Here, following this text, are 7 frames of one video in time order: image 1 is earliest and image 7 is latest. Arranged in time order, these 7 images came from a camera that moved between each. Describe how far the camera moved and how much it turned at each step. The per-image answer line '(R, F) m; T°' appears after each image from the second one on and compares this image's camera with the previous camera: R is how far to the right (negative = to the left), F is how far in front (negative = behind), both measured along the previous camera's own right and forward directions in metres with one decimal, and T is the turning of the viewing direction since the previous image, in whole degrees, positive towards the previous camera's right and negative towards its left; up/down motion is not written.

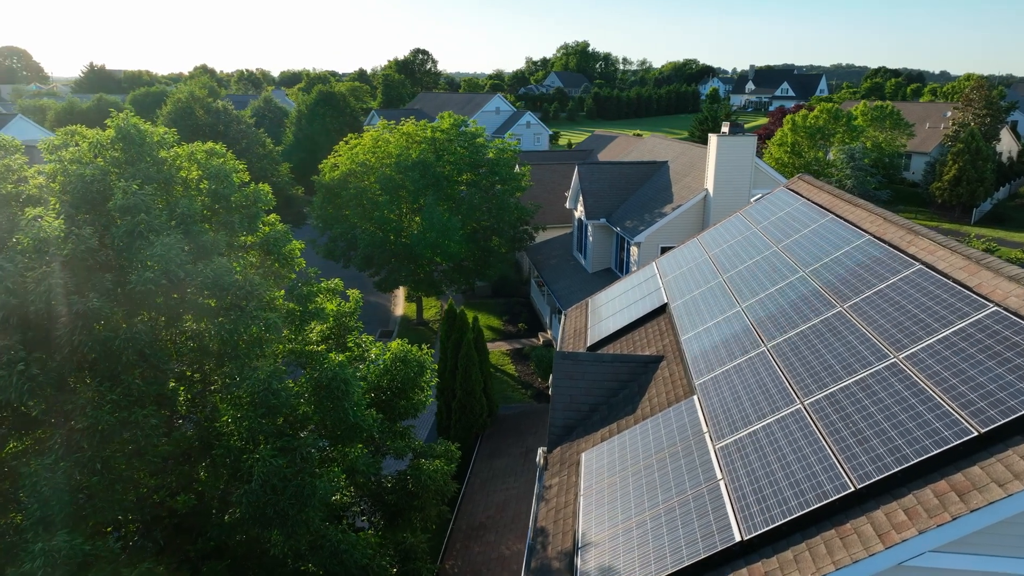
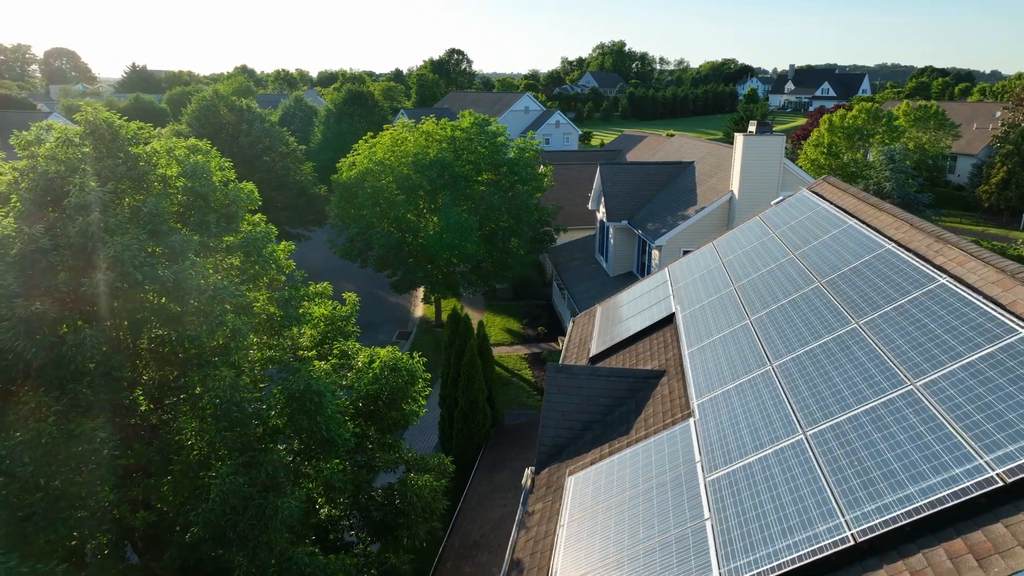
(+0.7, +0.8) m; -3°
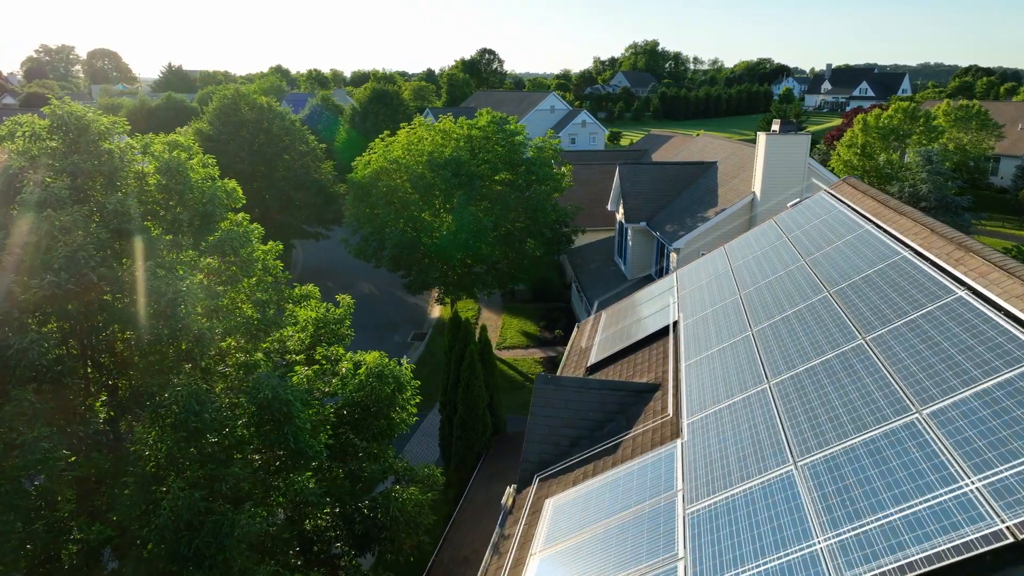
(+0.7, +0.7) m; -2°
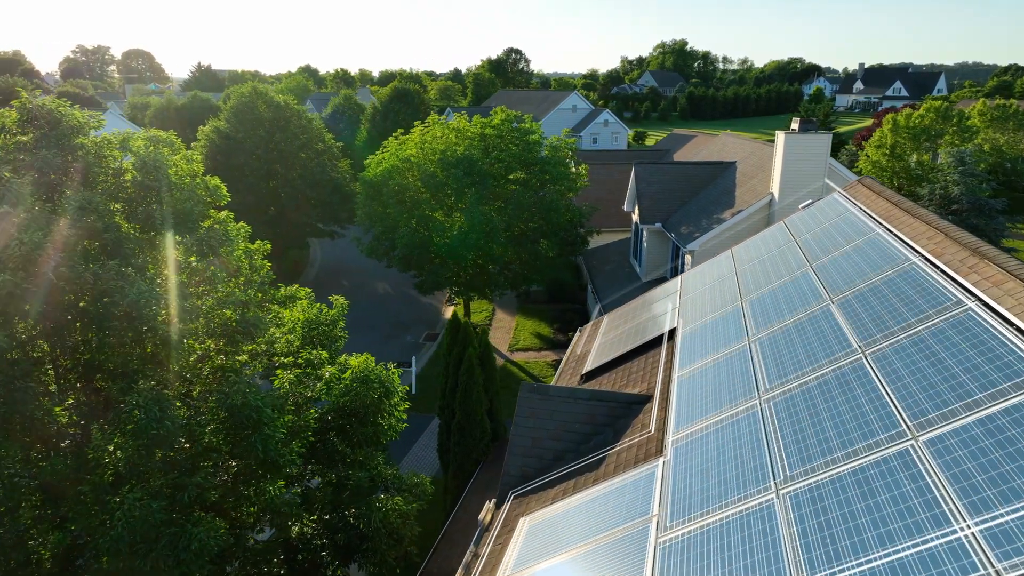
(+0.6, +0.5) m; -2°
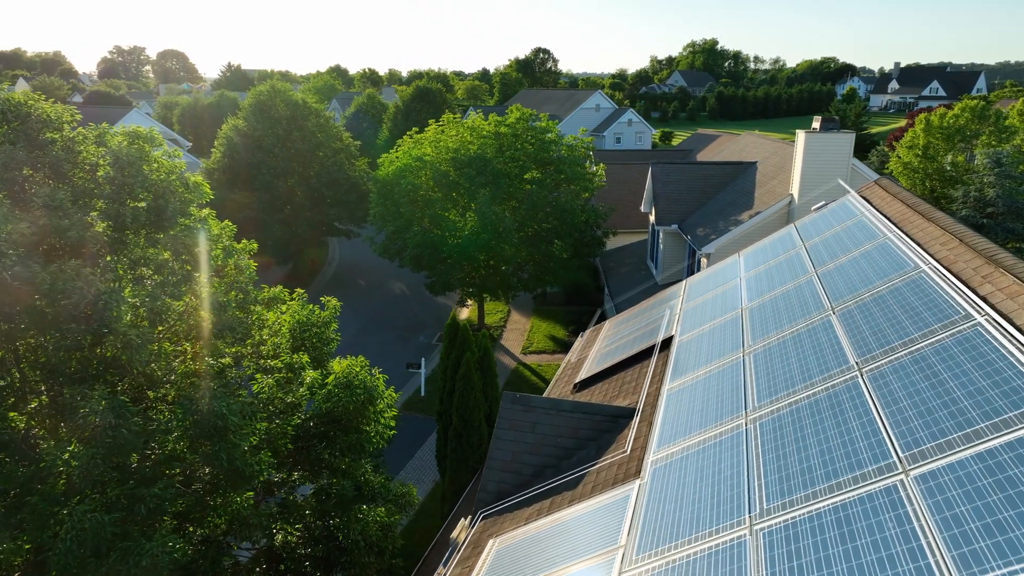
(+0.6, +0.6) m; -2°
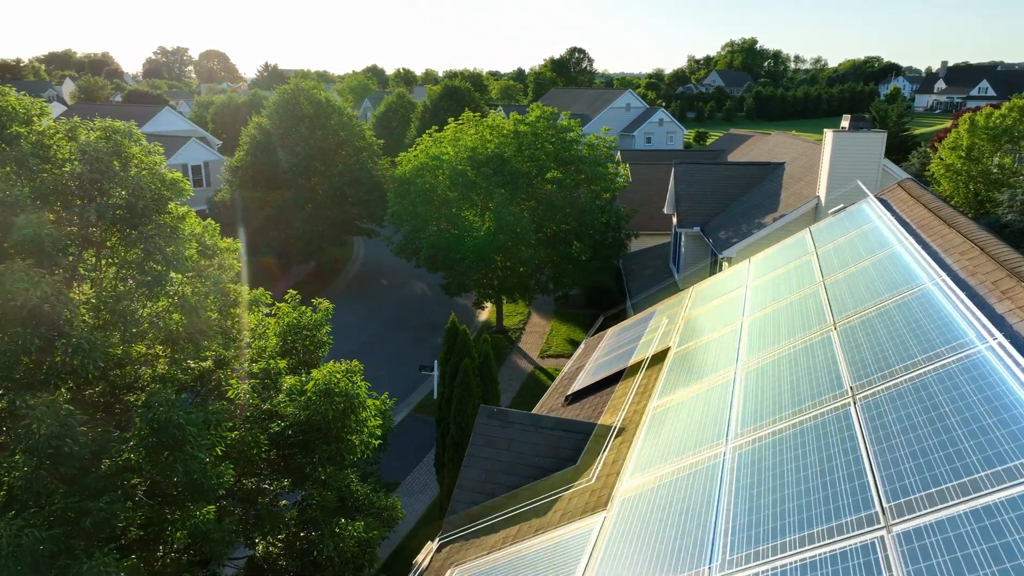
(+0.7, +0.7) m; -3°
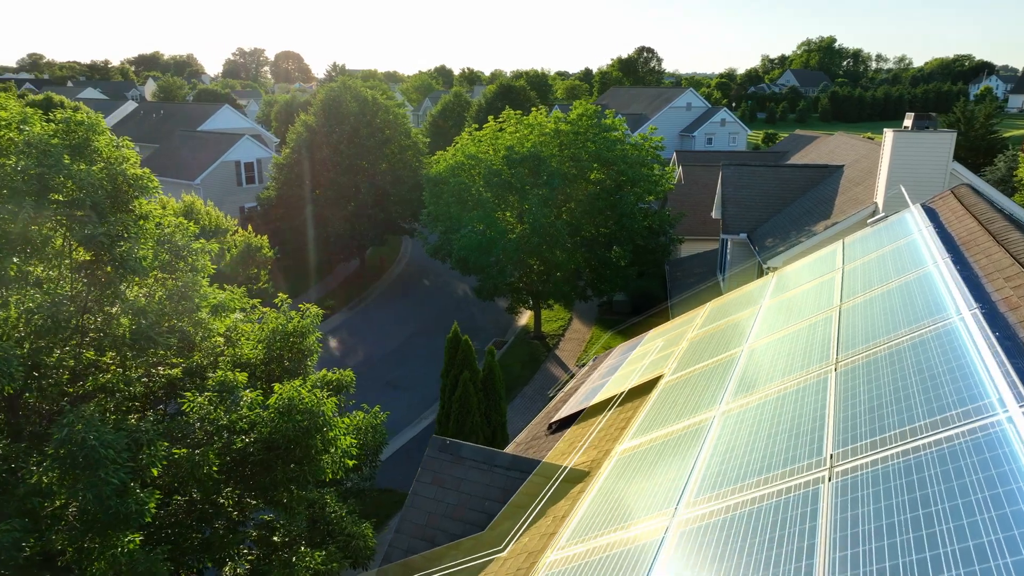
(+1.2, +1.2) m; -5°
